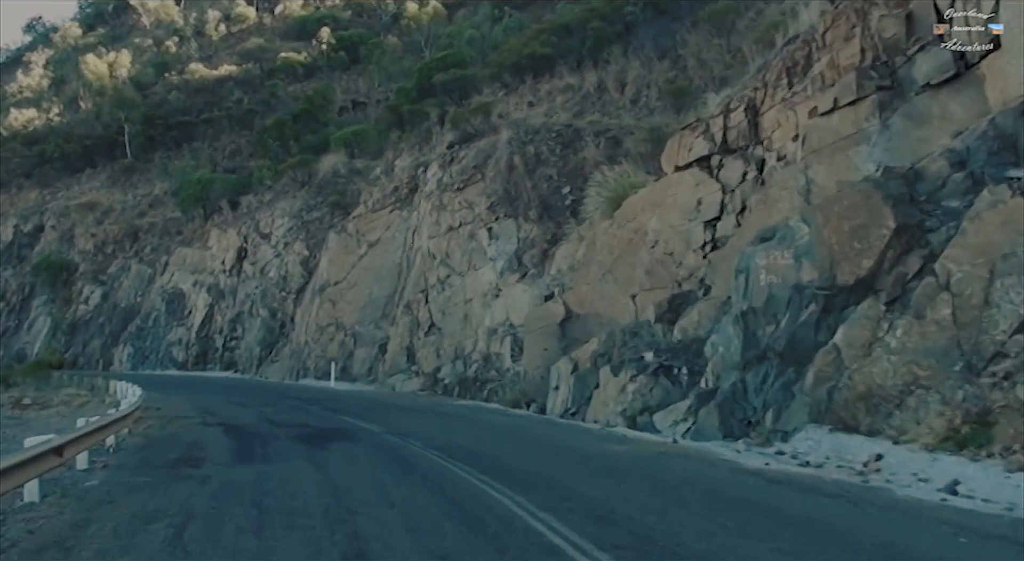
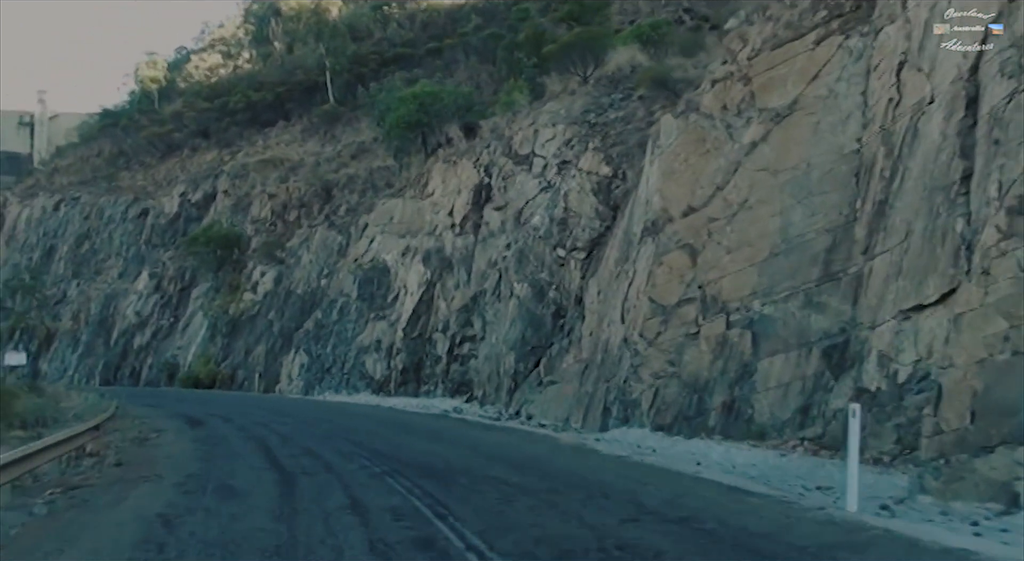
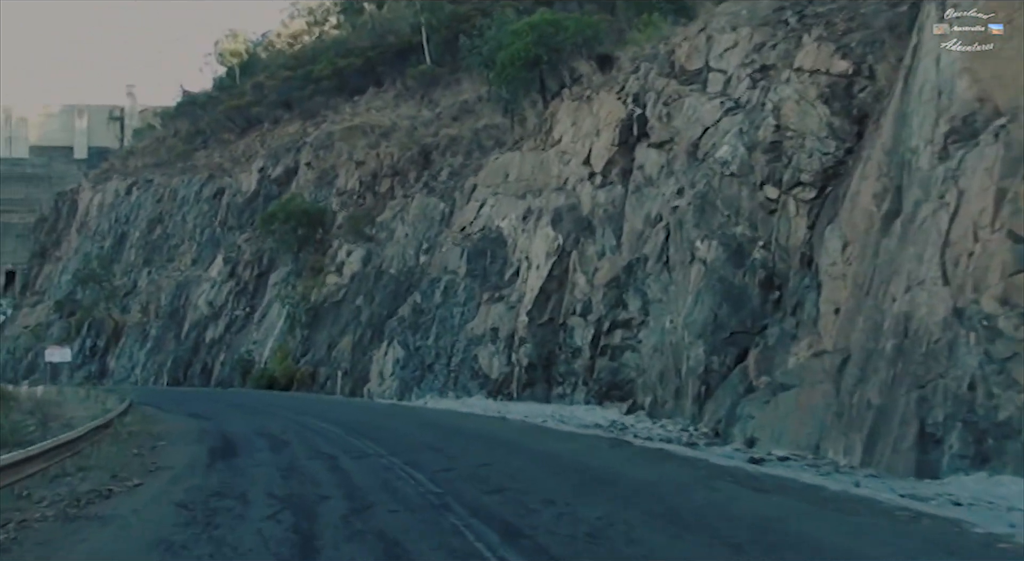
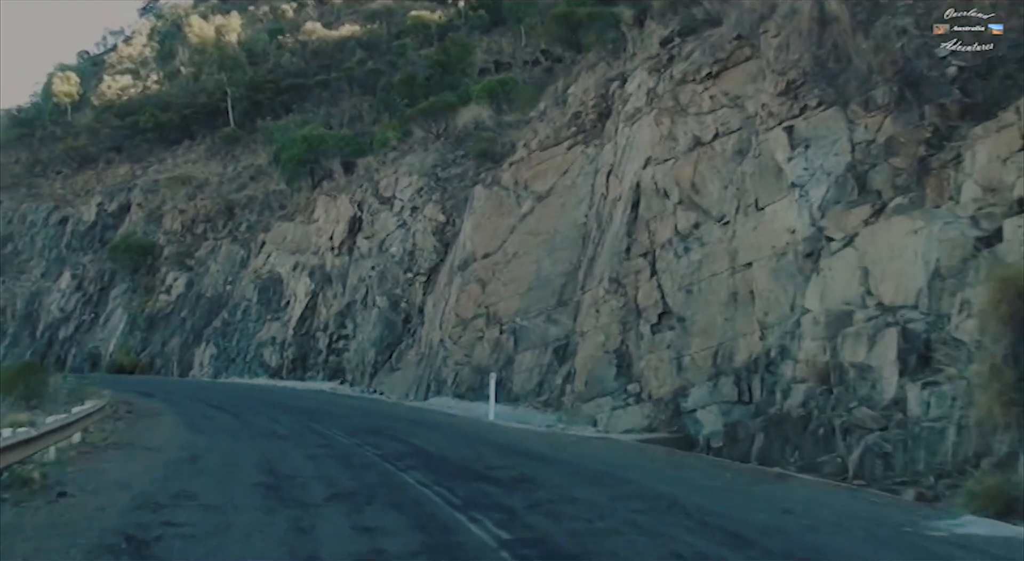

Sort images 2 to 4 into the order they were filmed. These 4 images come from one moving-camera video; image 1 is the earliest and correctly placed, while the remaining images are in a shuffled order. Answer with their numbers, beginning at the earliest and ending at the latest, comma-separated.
4, 2, 3
